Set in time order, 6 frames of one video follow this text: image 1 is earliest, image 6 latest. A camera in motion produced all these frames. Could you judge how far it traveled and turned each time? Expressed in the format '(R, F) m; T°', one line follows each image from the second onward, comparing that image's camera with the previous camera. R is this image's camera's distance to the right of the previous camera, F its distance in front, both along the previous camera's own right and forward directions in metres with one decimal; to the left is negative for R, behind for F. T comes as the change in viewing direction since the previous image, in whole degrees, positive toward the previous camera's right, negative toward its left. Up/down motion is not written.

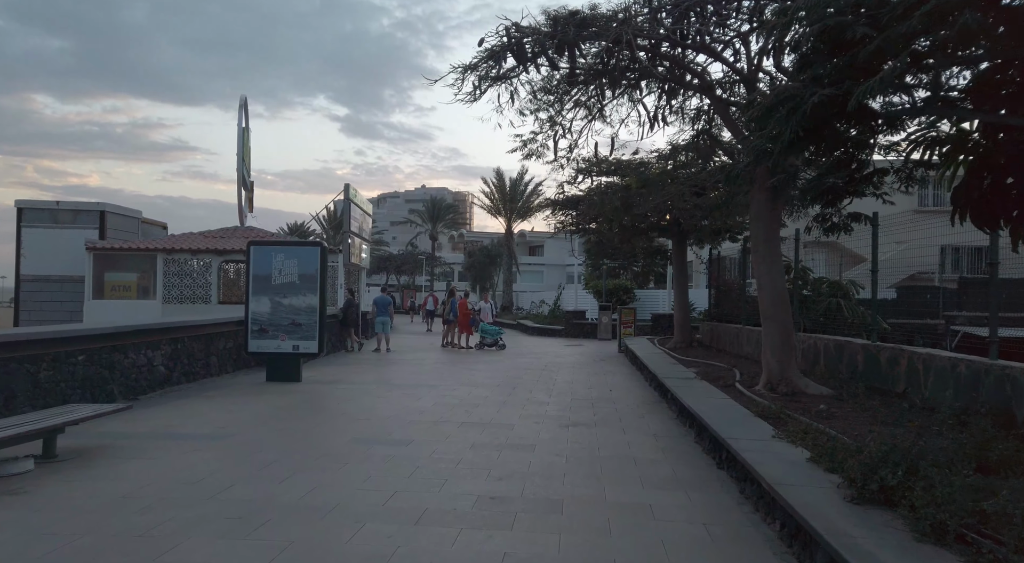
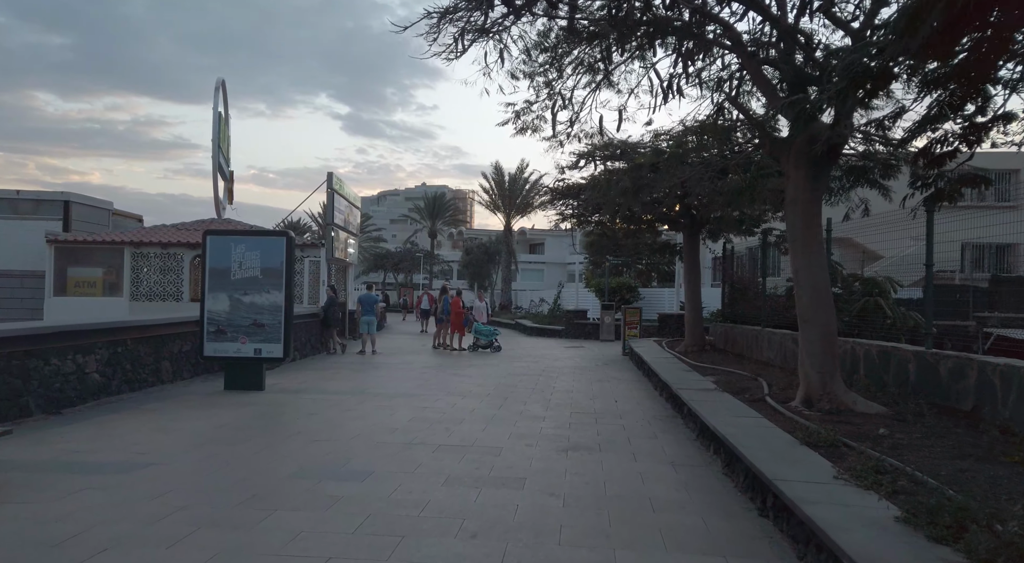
(+0.1, +1.7) m; 0°
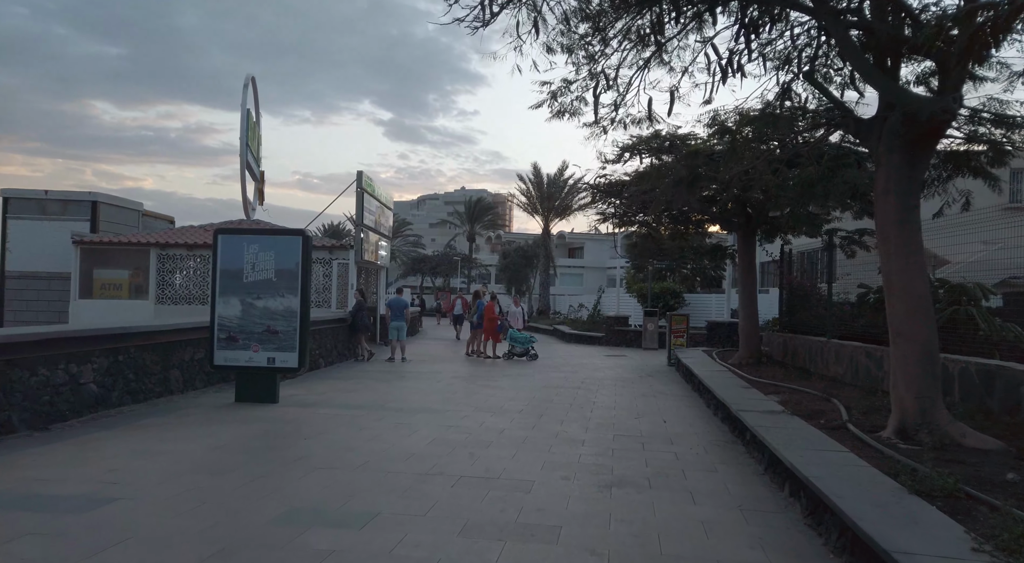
(0.0, +1.2) m; -3°
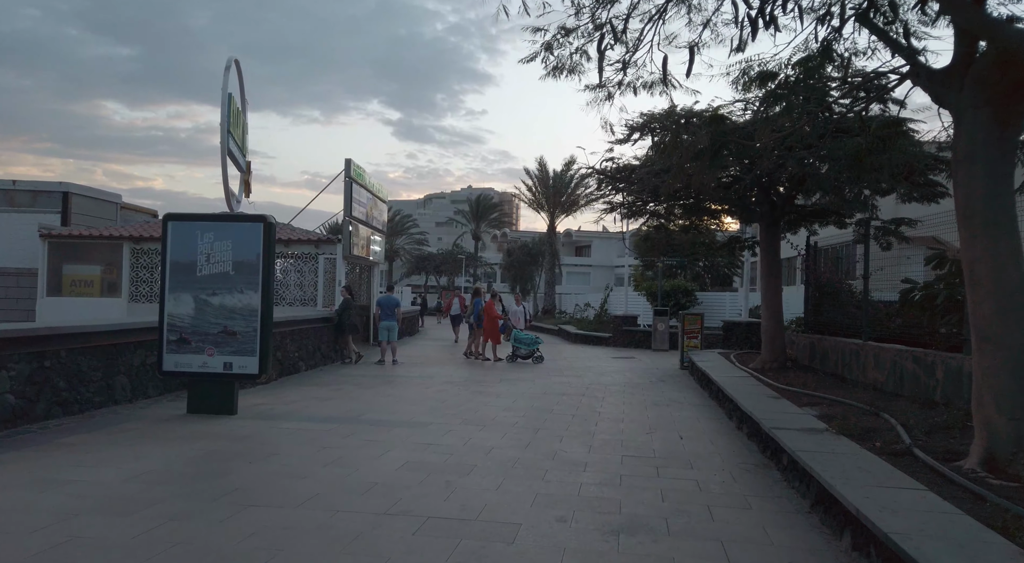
(+0.2, +1.5) m; -1°
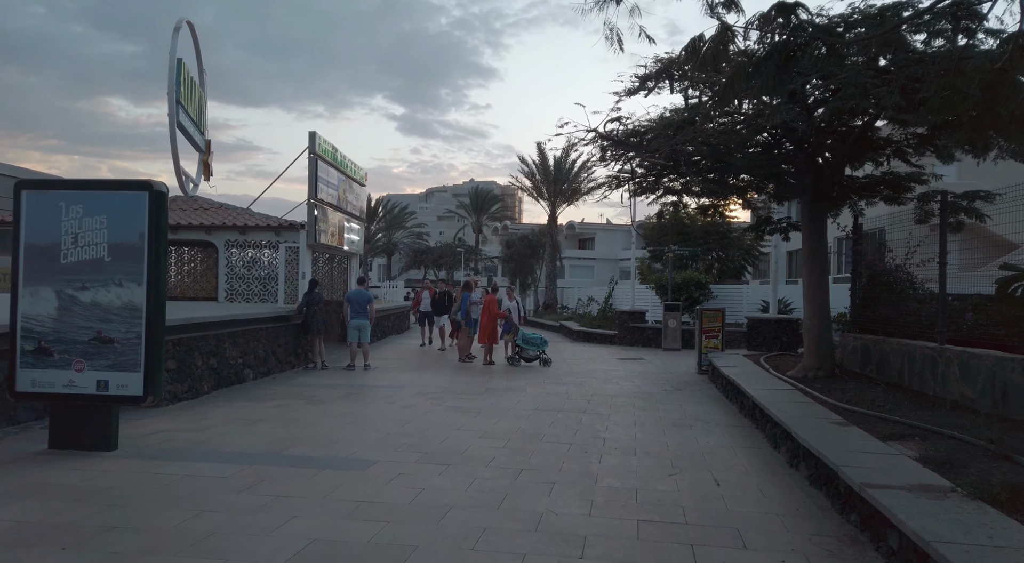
(+0.3, +2.5) m; 0°
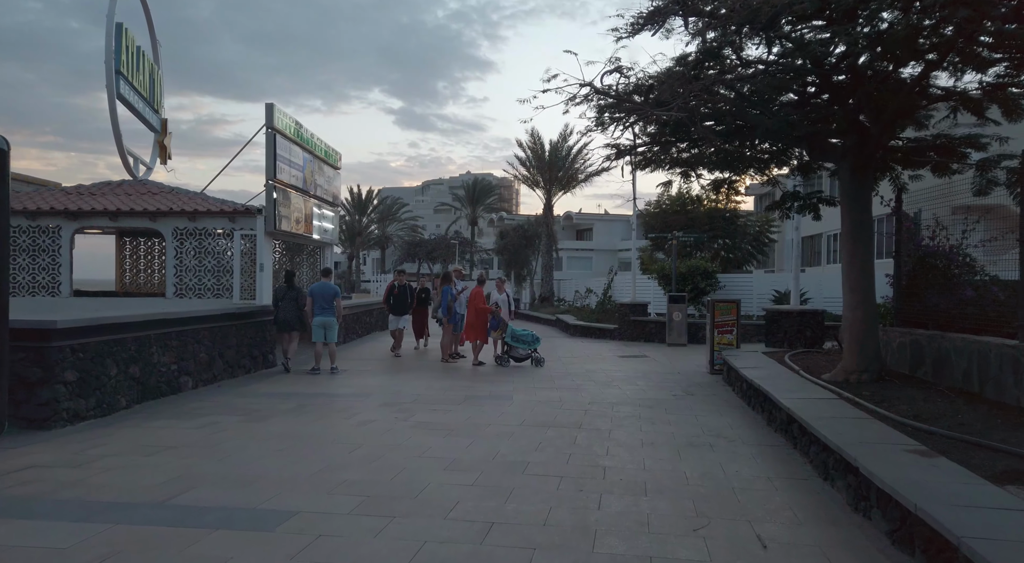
(+0.2, +1.9) m; 0°
